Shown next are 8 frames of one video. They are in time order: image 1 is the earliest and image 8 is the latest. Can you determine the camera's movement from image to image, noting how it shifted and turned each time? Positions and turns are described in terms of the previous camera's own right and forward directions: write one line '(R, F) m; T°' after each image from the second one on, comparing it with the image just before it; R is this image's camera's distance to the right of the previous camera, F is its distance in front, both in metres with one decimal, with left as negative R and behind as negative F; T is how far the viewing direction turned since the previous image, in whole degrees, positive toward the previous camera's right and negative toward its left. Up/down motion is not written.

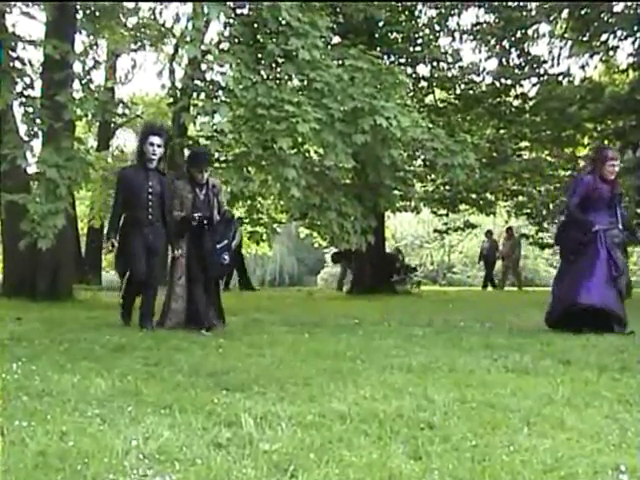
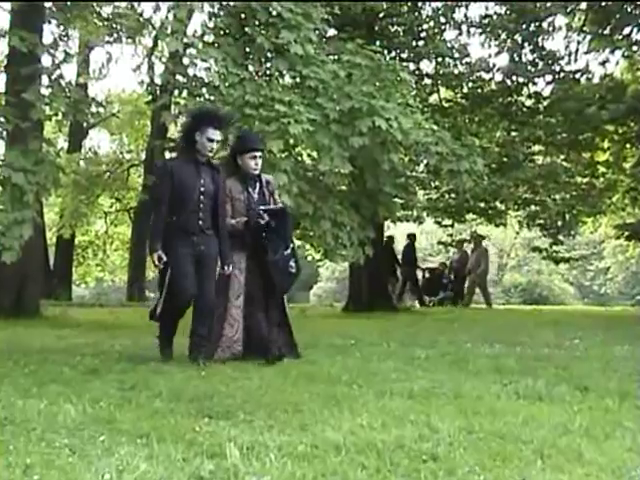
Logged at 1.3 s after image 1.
(0.0, +0.8) m; 0°
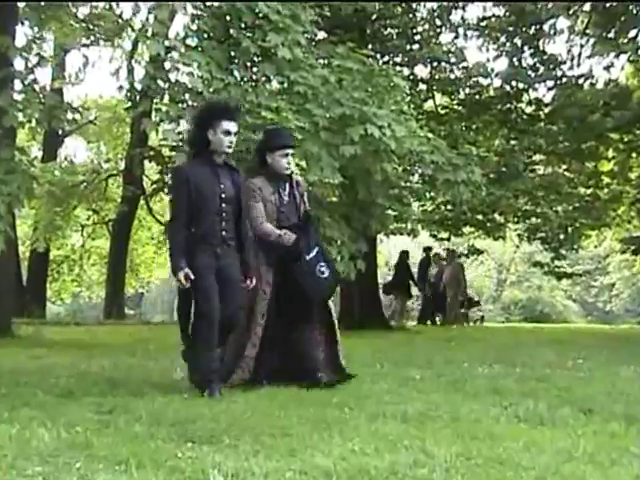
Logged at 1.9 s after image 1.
(0.0, +0.4) m; 0°
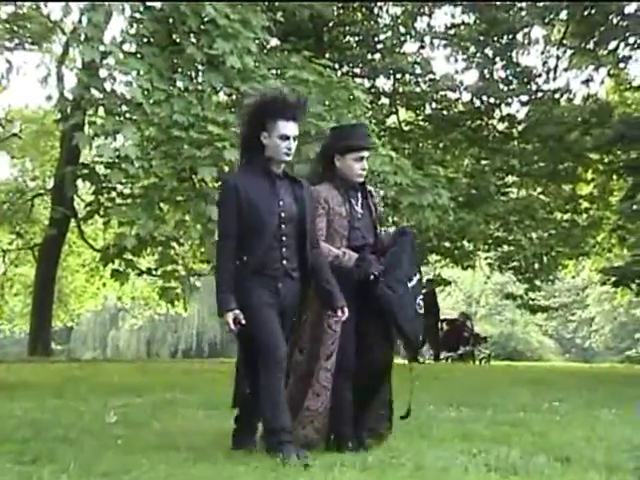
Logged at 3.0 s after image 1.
(0.0, +0.7) m; +2°
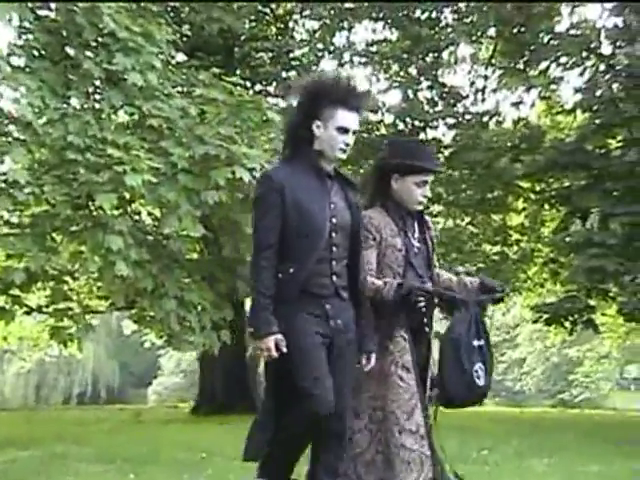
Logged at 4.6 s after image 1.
(+0.1, +0.6) m; +4°
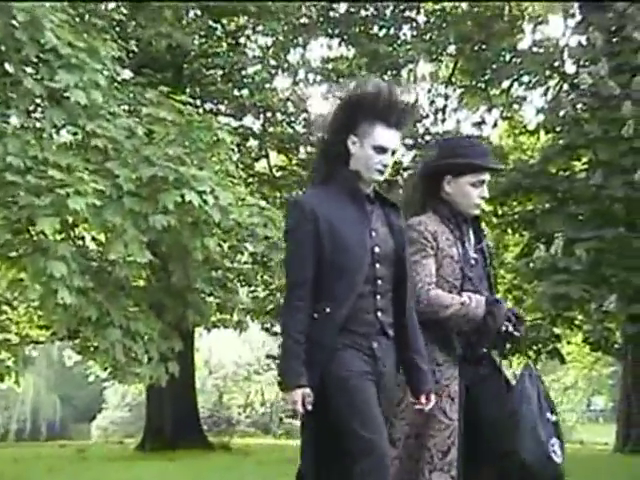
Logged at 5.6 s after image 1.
(+0.1, +0.3) m; +2°
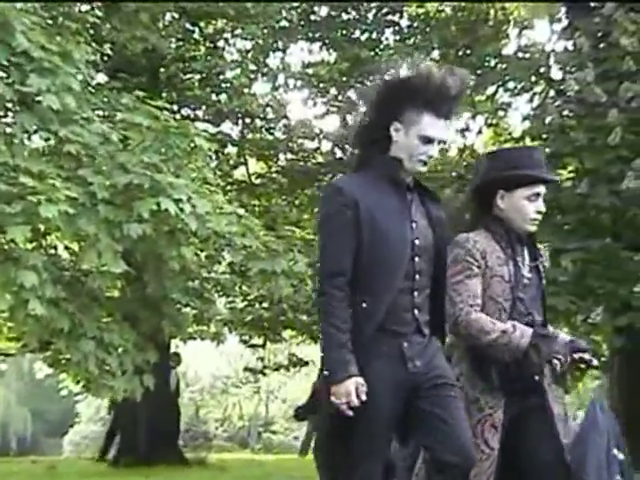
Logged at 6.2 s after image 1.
(0.0, +0.2) m; +1°
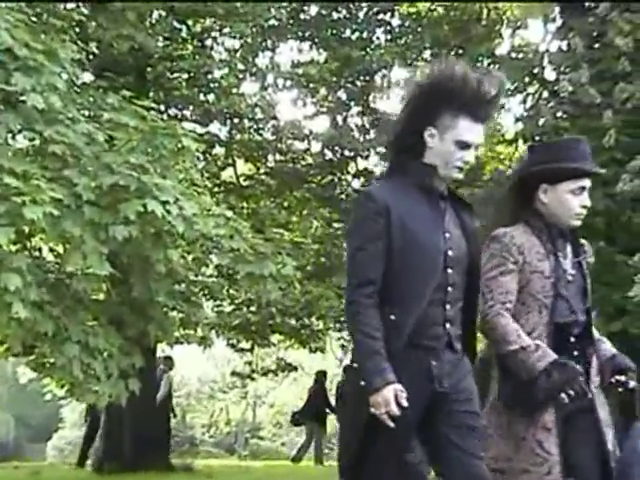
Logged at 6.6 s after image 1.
(+0.1, +0.1) m; 0°
